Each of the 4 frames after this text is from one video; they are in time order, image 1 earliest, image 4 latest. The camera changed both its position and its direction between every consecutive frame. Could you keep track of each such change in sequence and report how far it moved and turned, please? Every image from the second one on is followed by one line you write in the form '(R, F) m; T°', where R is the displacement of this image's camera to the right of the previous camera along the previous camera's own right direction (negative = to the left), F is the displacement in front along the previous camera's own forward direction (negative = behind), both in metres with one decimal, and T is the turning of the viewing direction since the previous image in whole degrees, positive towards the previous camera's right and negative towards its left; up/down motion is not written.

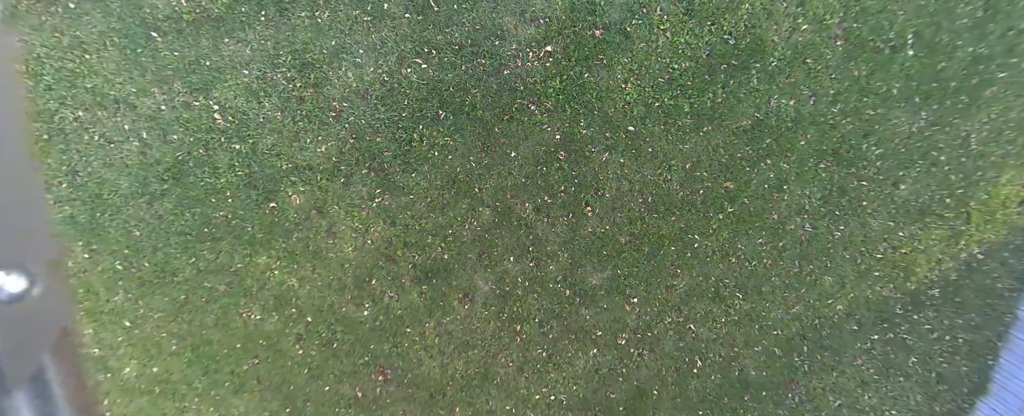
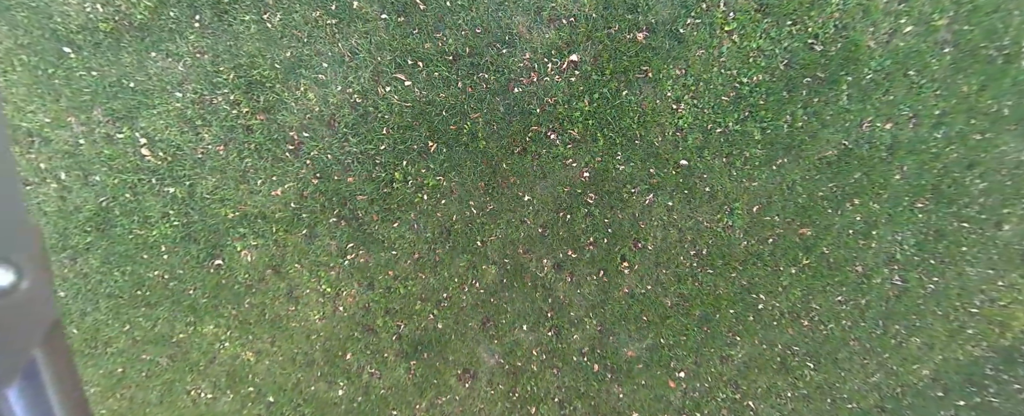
(-0.1, +1.1) m; 0°
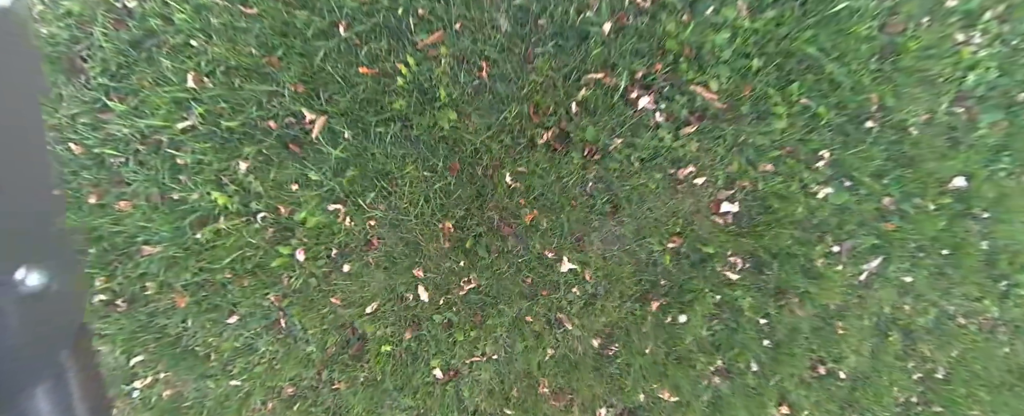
(-0.1, +2.0) m; +1°
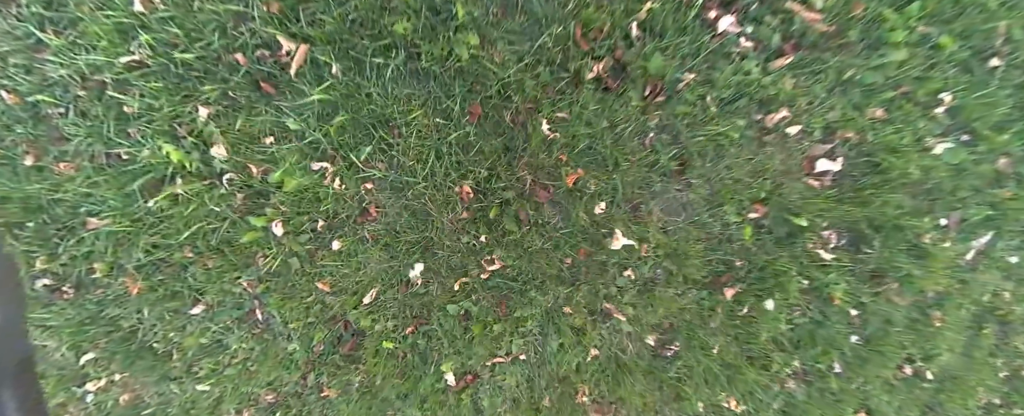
(-0.1, +0.3) m; 0°
